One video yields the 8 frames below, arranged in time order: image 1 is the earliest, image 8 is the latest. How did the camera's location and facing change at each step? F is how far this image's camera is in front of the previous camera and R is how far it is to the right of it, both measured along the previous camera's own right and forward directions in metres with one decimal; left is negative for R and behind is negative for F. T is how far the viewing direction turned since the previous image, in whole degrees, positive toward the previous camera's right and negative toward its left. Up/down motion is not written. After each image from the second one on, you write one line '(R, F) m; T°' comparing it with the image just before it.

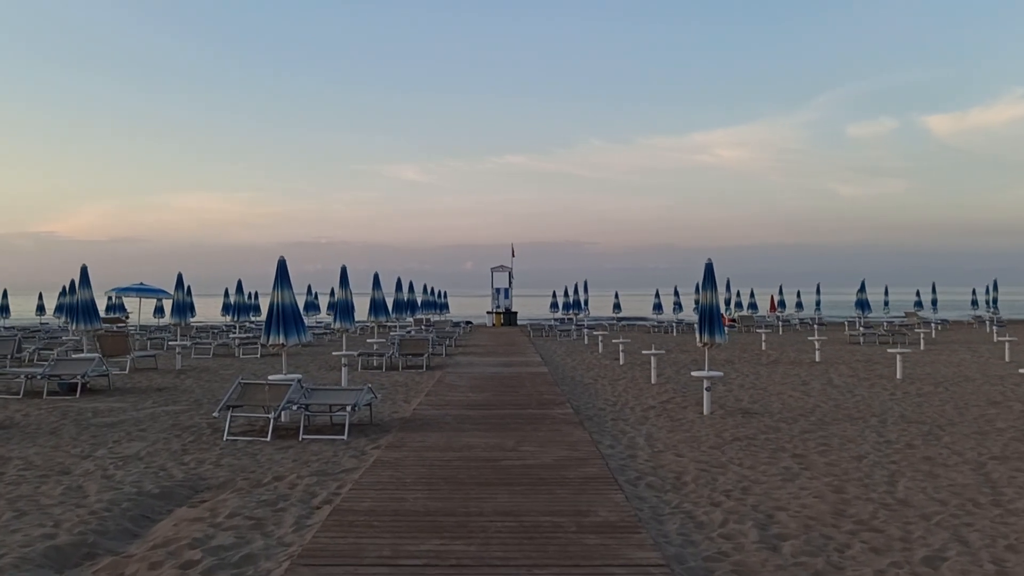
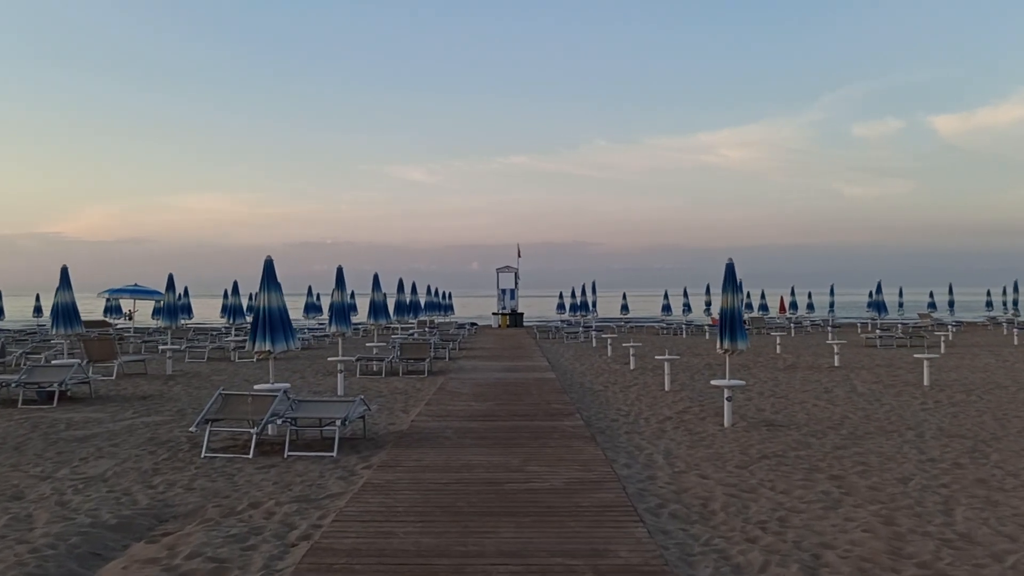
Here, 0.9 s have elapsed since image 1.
(0.0, +0.6) m; 0°
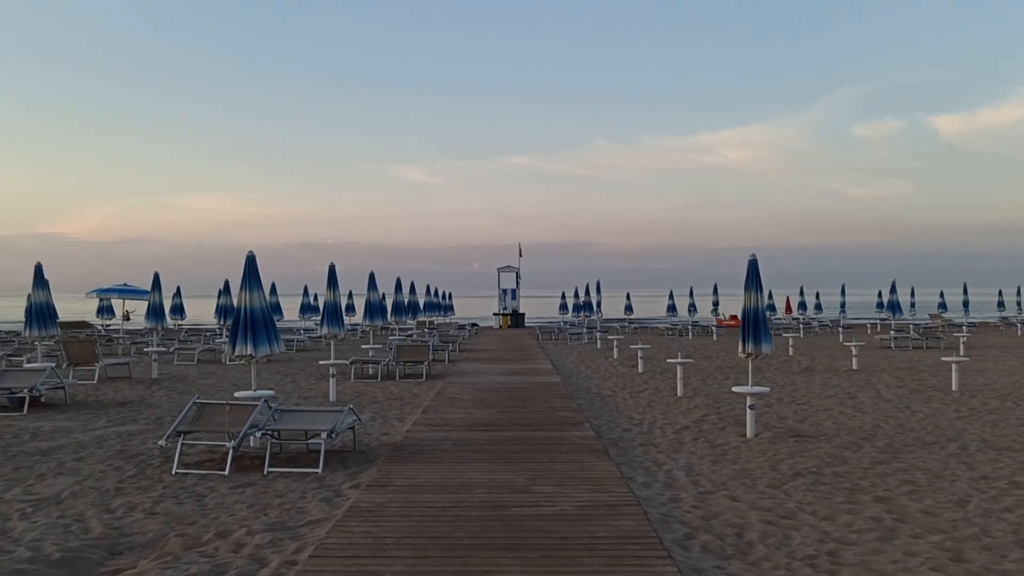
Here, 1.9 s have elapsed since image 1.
(0.0, +0.6) m; 0°
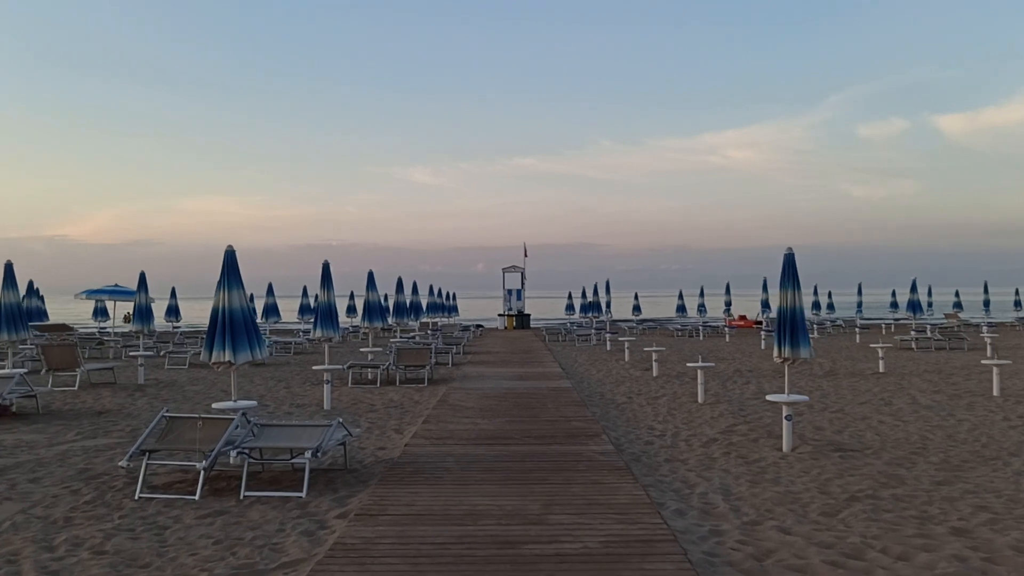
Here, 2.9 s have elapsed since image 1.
(0.0, +0.7) m; 0°
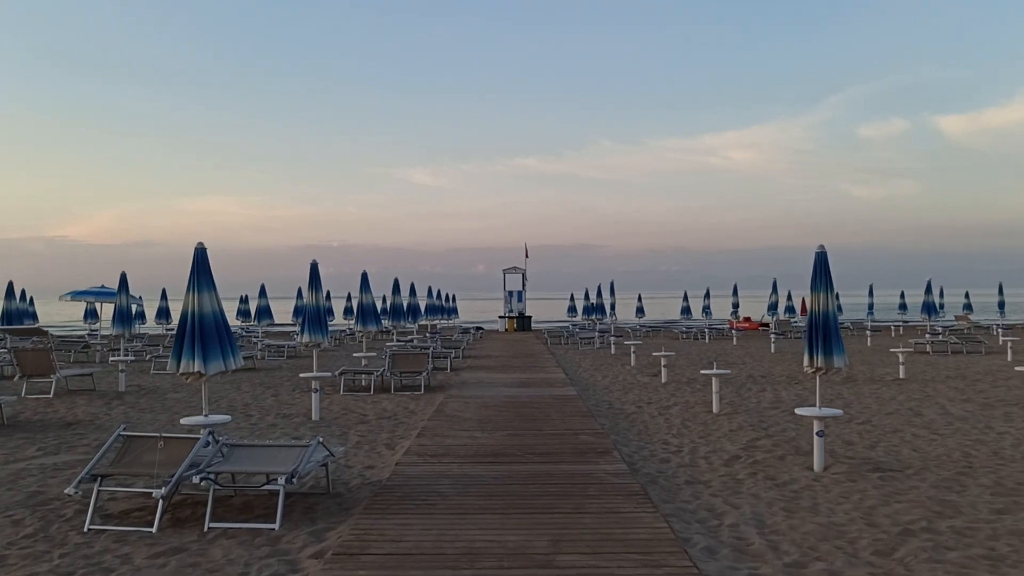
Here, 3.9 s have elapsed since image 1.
(0.0, +0.6) m; 0°
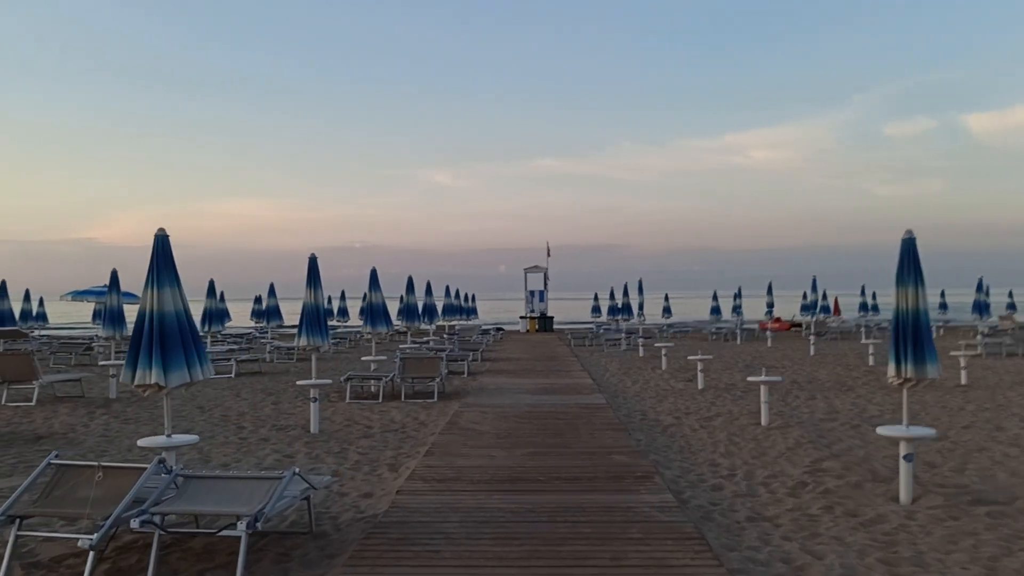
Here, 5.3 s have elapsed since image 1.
(0.0, +1.0) m; -1°
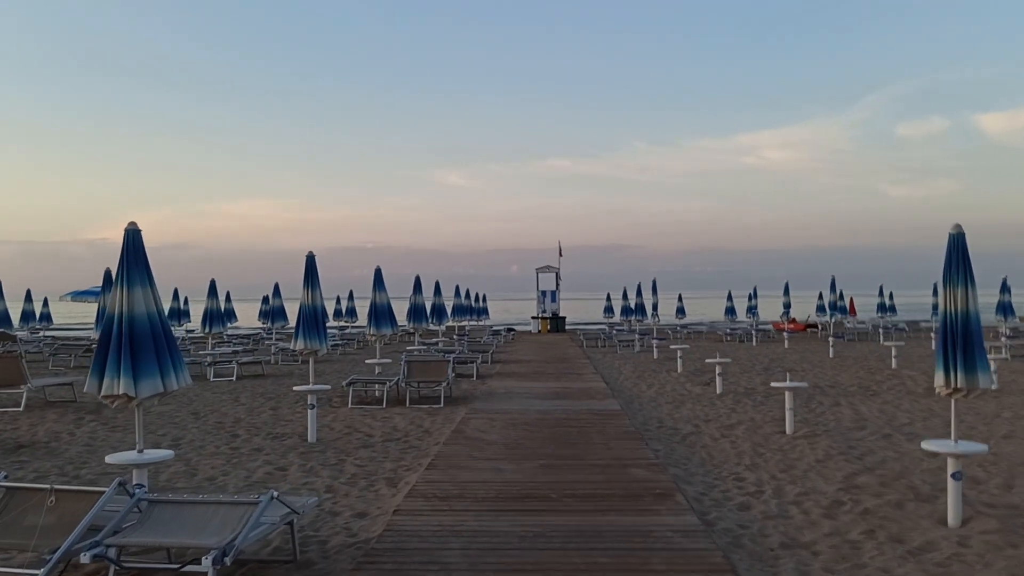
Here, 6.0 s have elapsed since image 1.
(0.0, +0.5) m; -1°
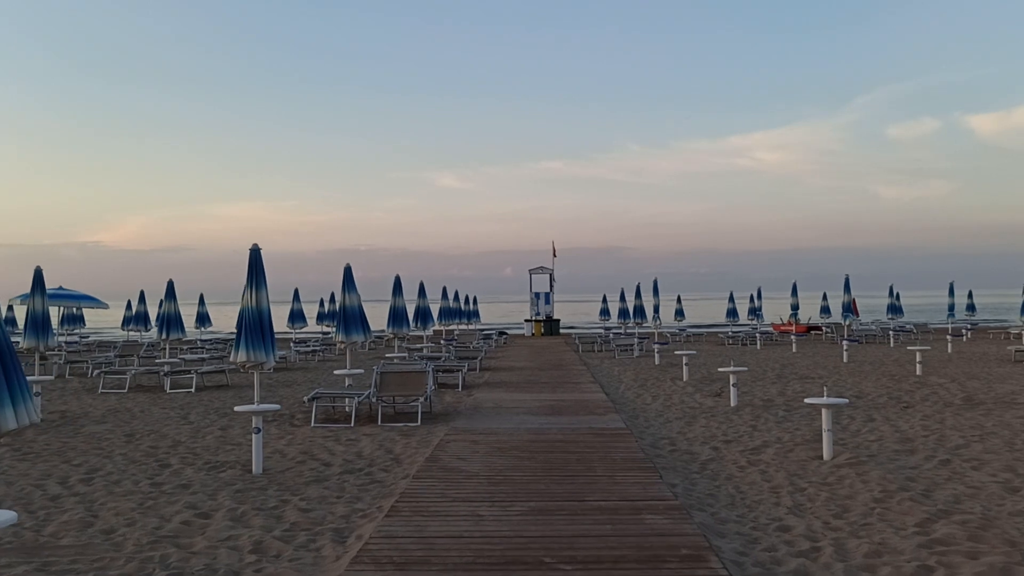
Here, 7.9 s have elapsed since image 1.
(+0.1, +1.2) m; 0°
